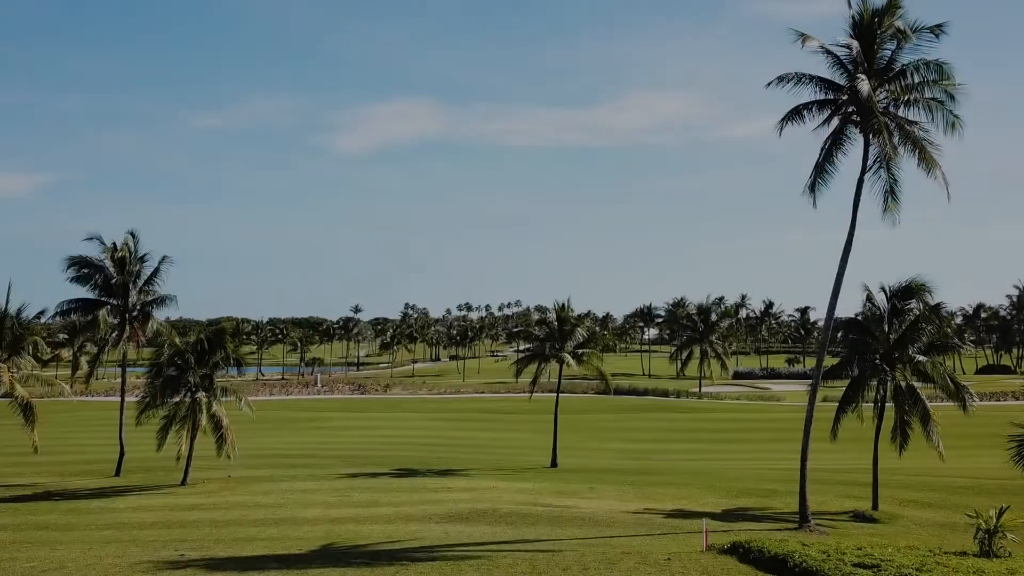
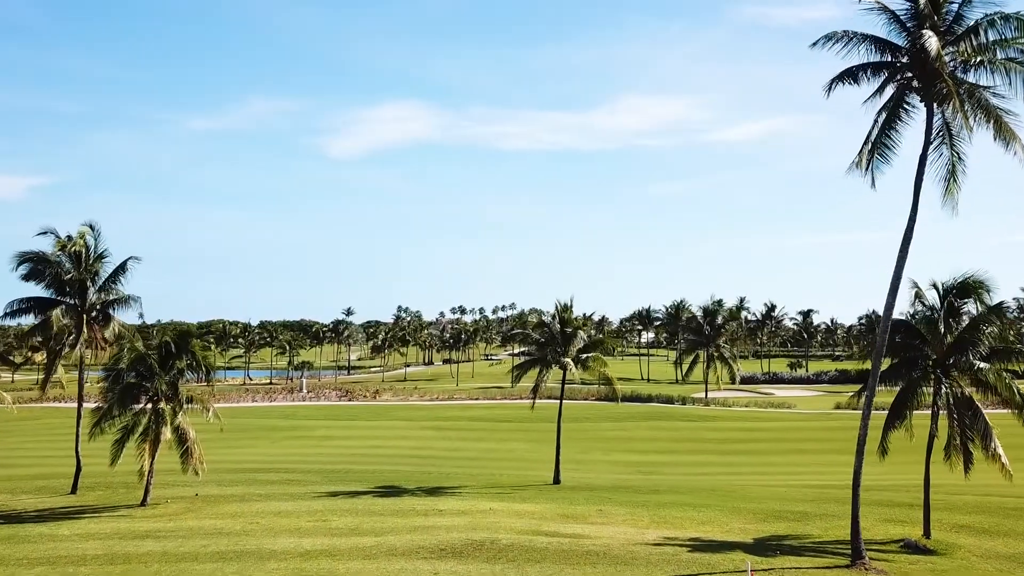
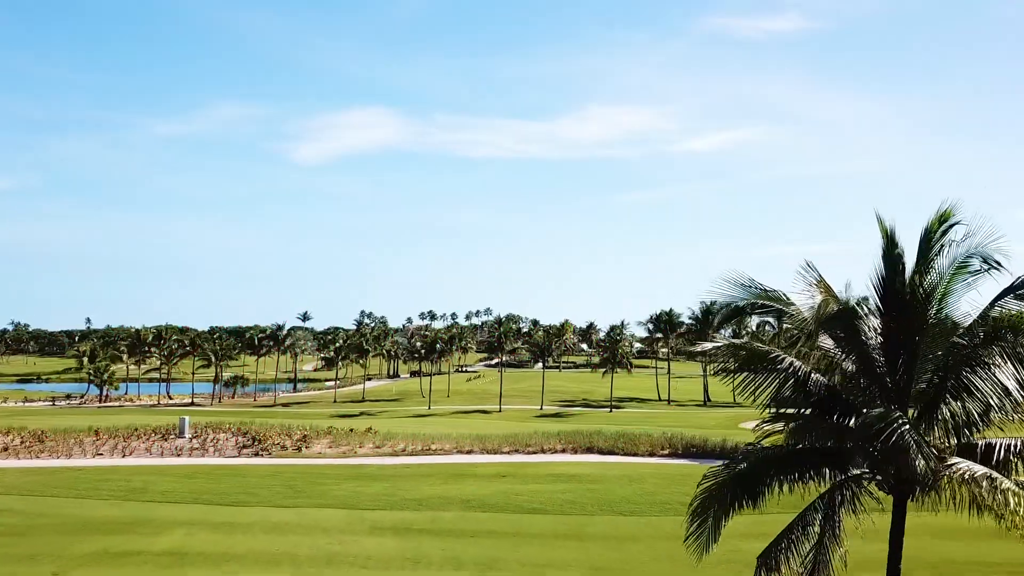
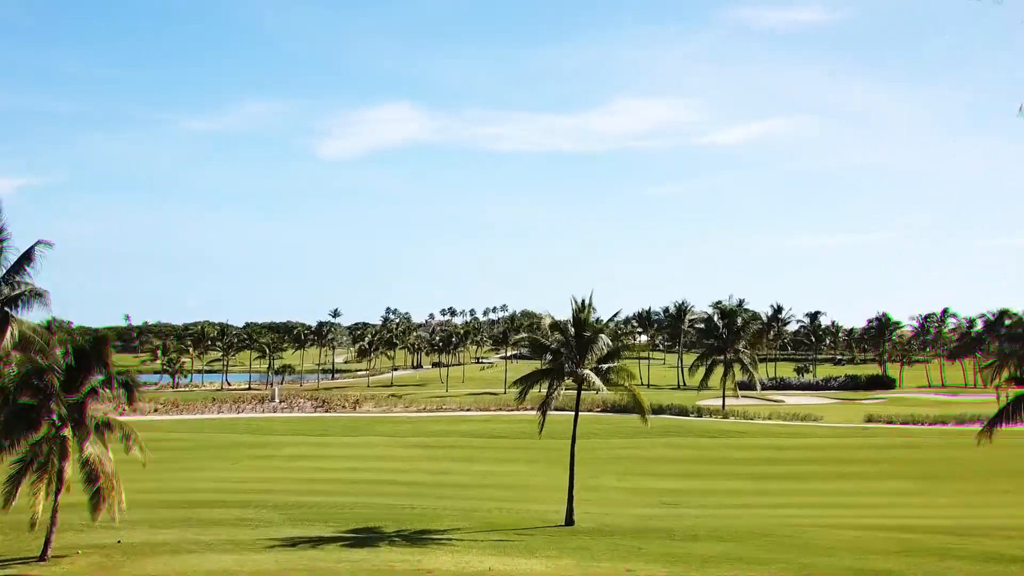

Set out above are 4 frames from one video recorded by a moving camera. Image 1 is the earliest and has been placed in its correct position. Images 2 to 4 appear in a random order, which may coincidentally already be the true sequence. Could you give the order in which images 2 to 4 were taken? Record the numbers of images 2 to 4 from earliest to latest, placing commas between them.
2, 4, 3
